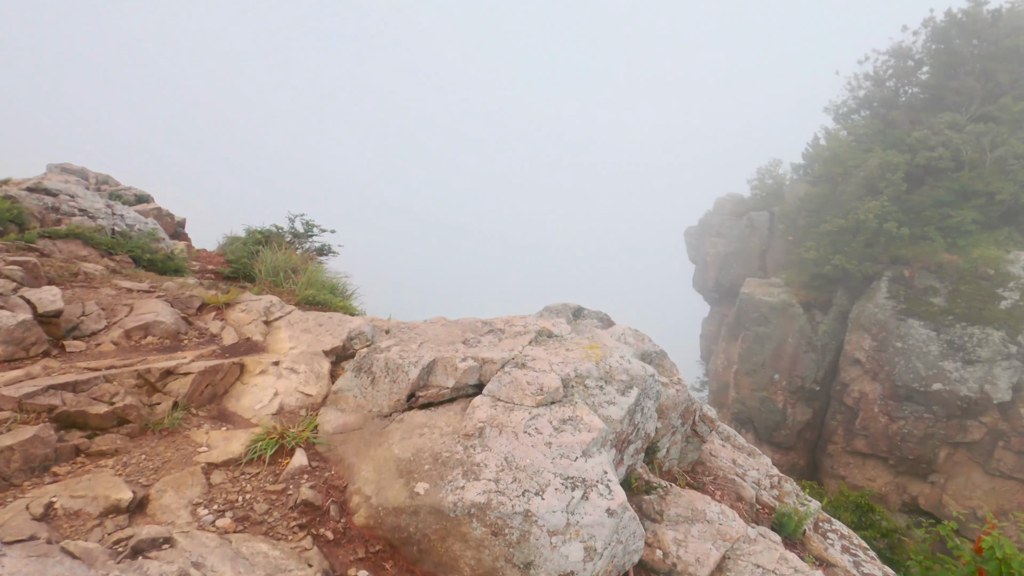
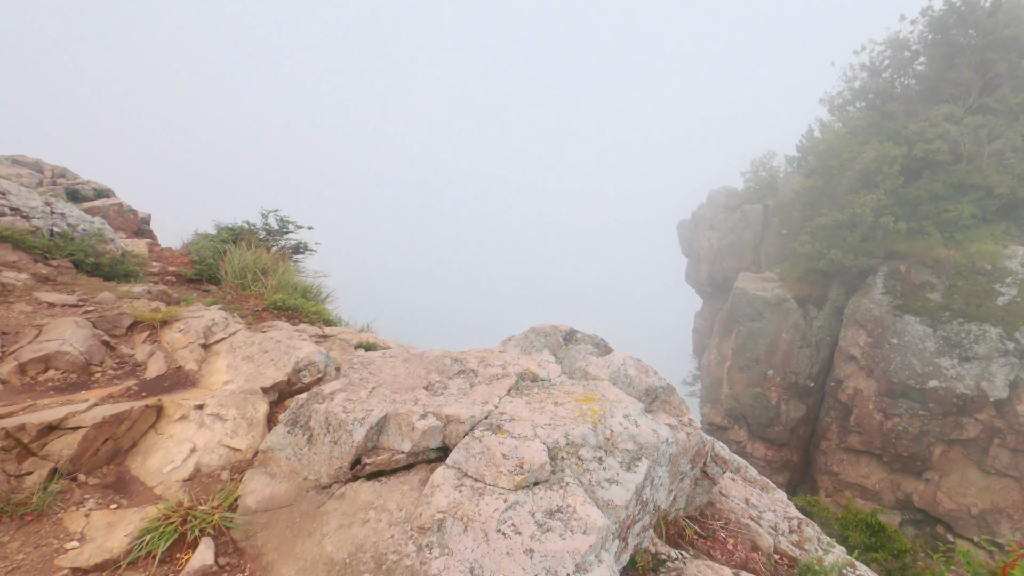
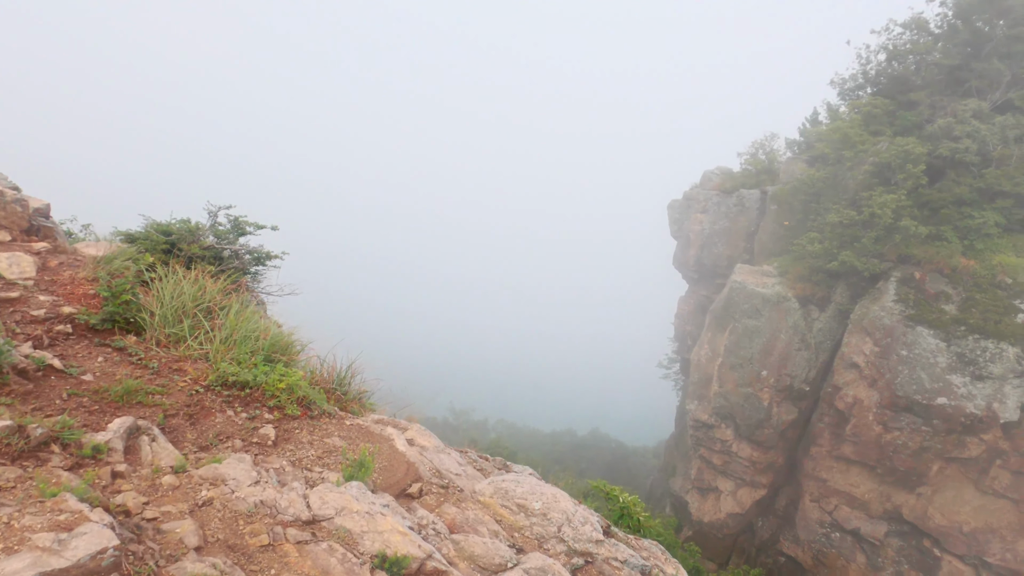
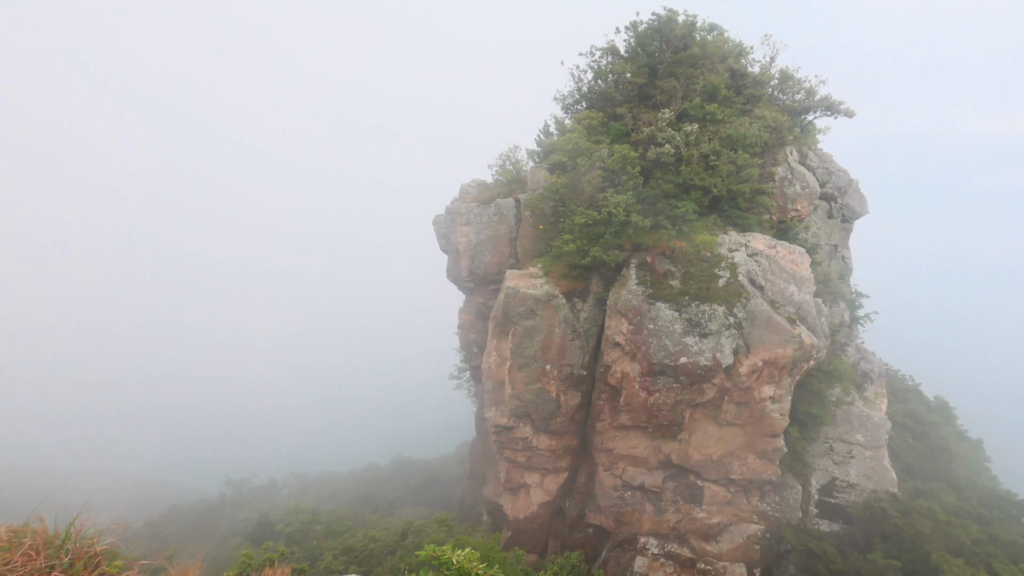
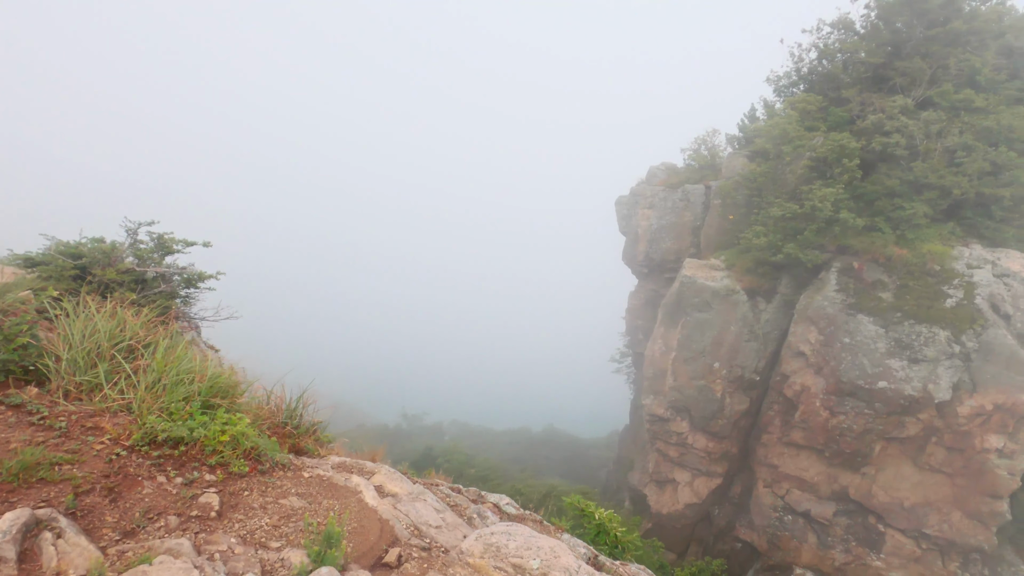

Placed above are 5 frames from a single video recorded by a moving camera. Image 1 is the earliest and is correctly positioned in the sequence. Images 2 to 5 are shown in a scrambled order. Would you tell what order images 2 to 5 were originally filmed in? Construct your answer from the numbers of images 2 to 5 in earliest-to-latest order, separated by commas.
2, 3, 5, 4
